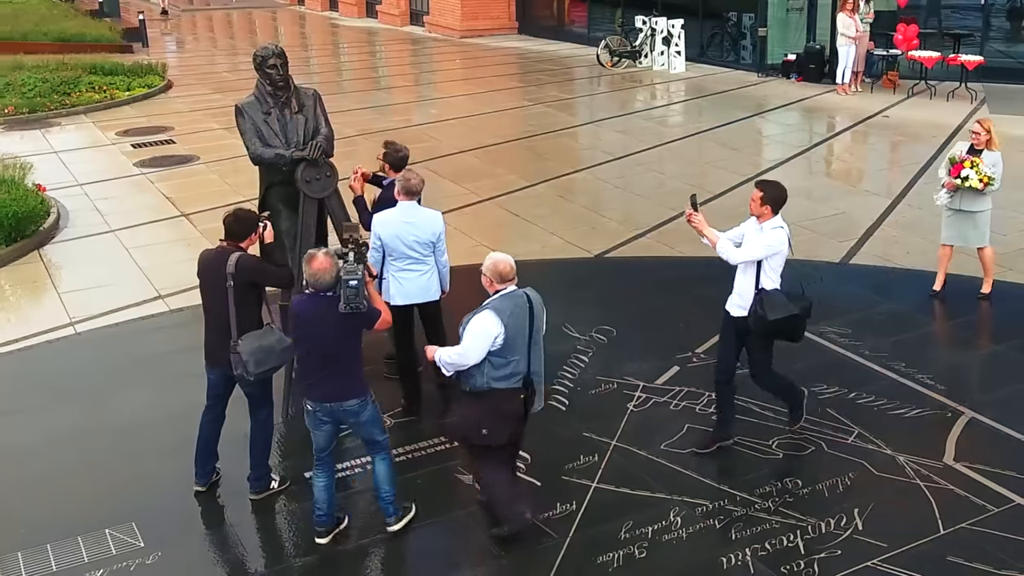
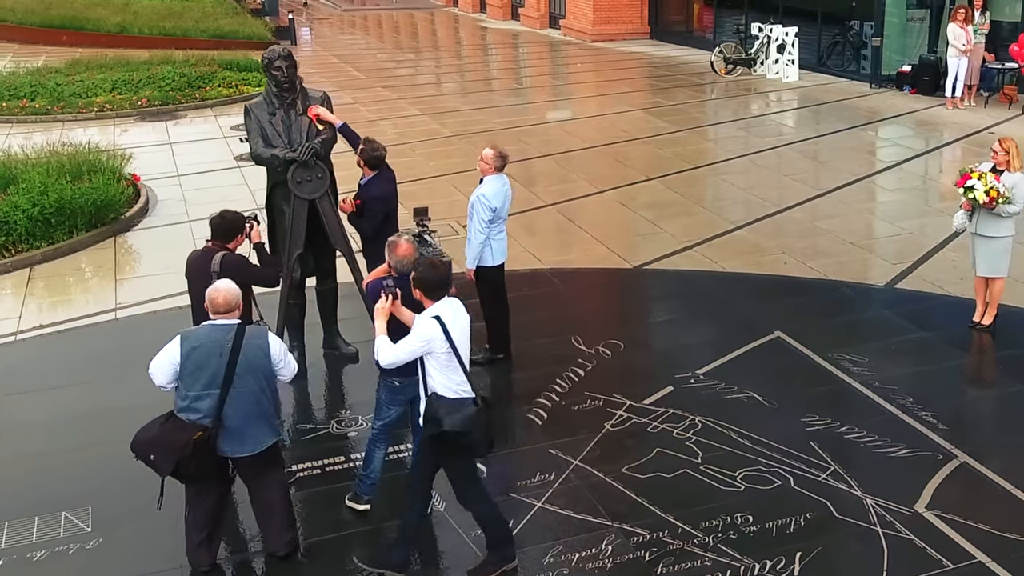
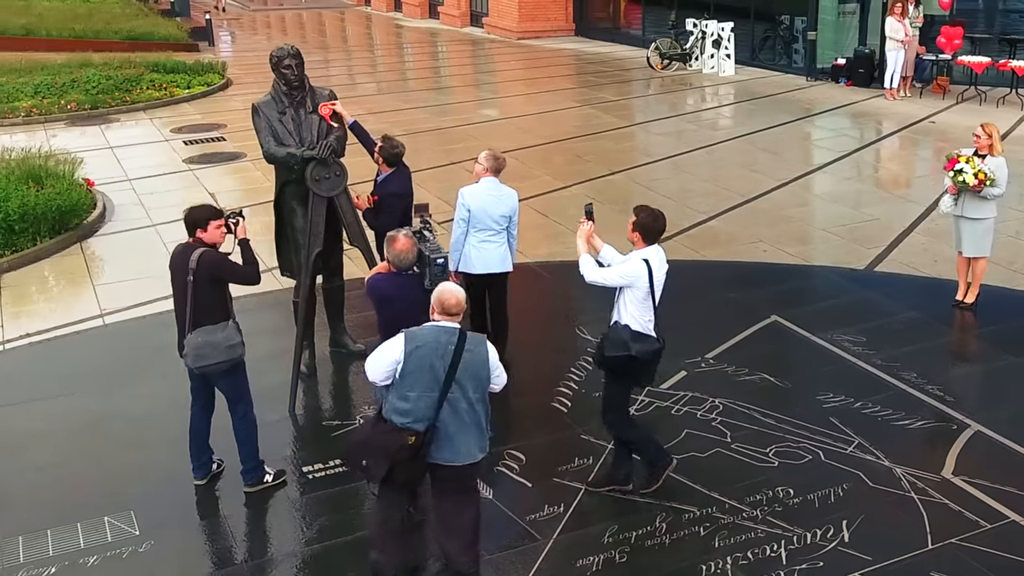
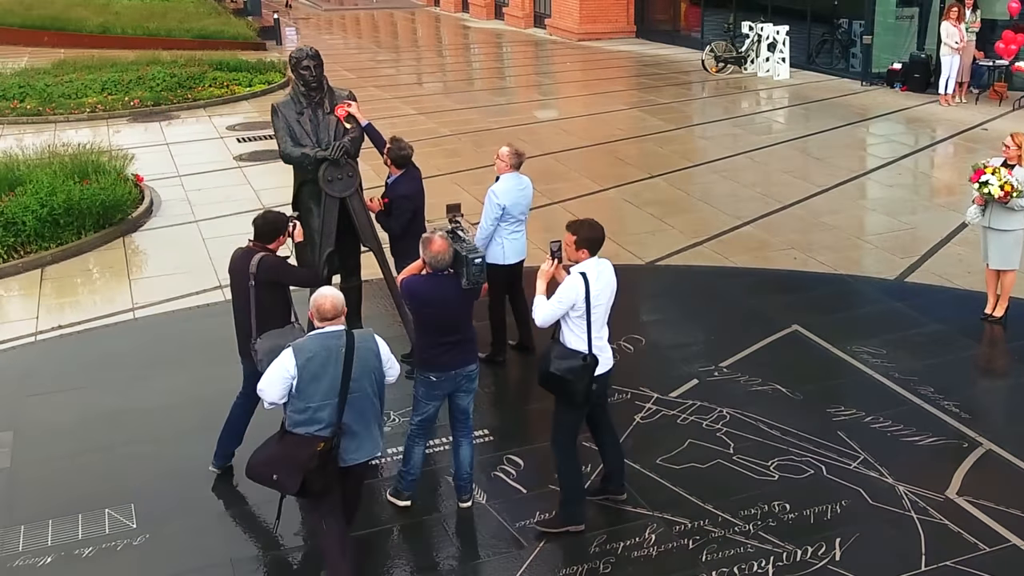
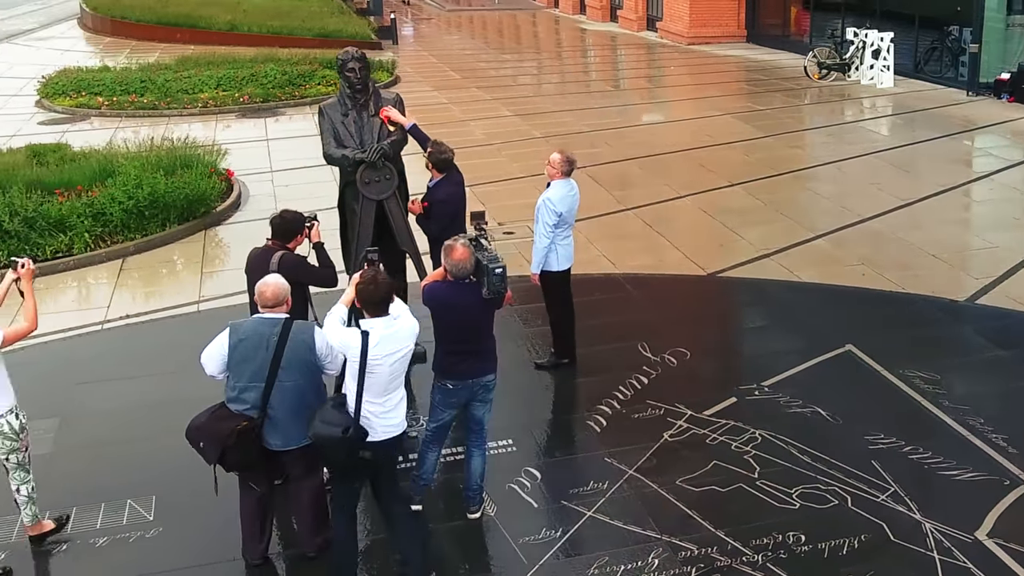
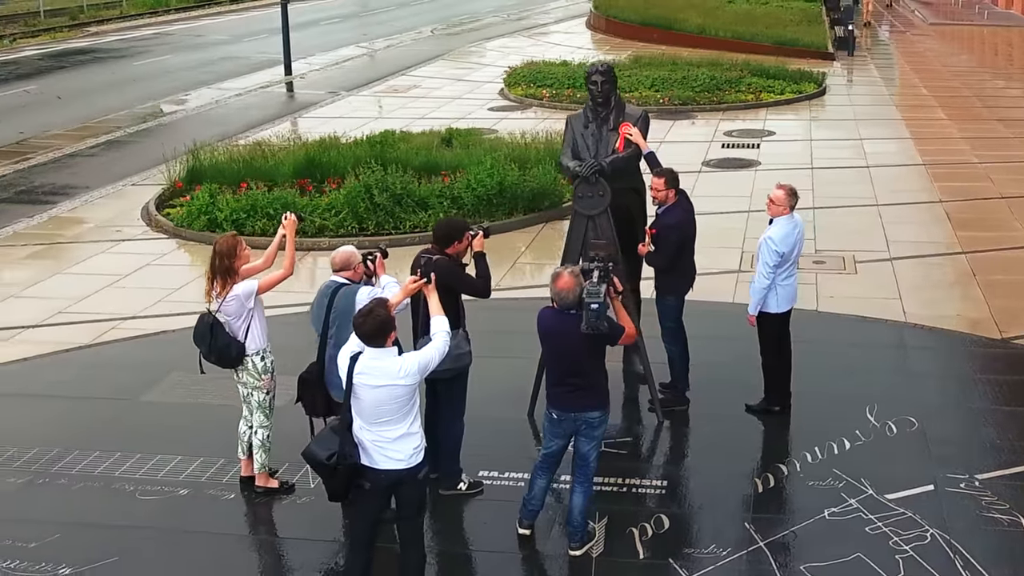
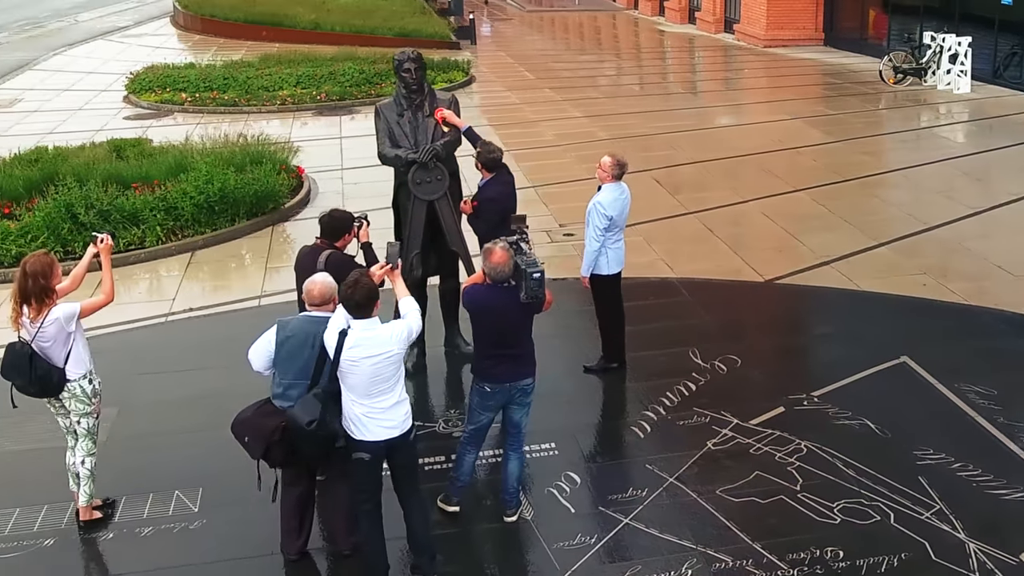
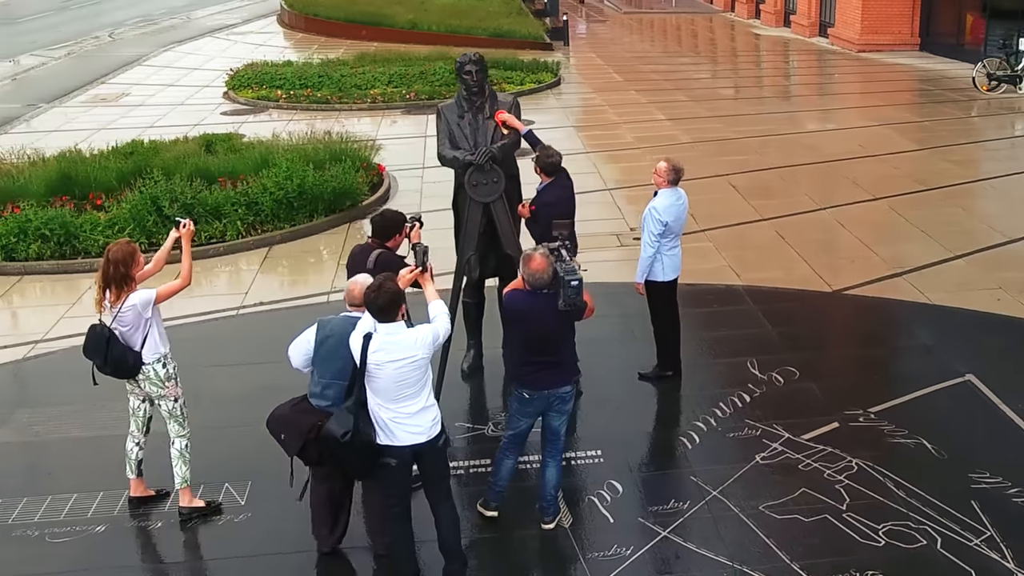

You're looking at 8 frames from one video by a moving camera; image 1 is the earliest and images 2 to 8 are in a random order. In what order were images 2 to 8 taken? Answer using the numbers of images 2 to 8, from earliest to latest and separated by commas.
3, 4, 2, 5, 7, 8, 6
